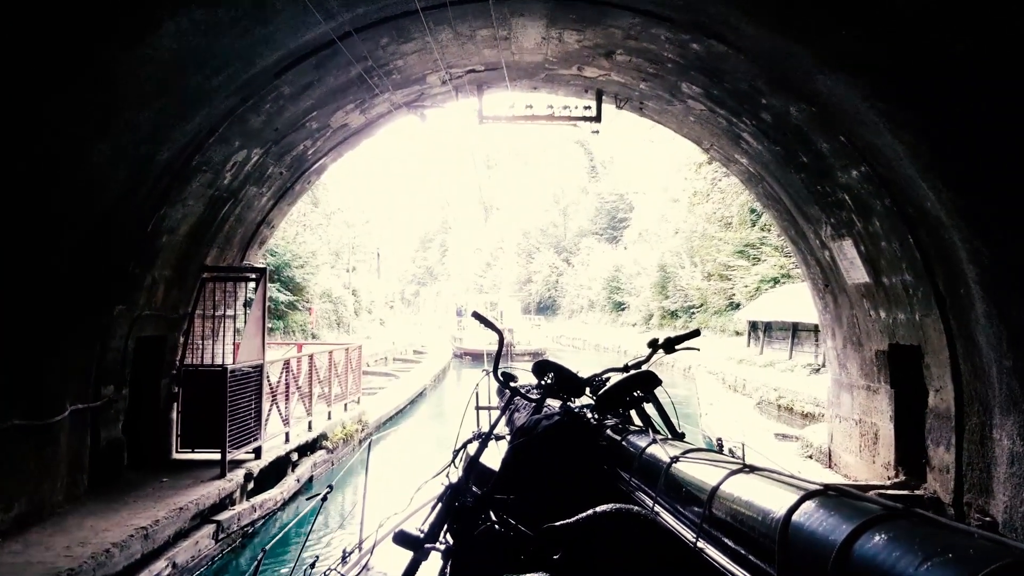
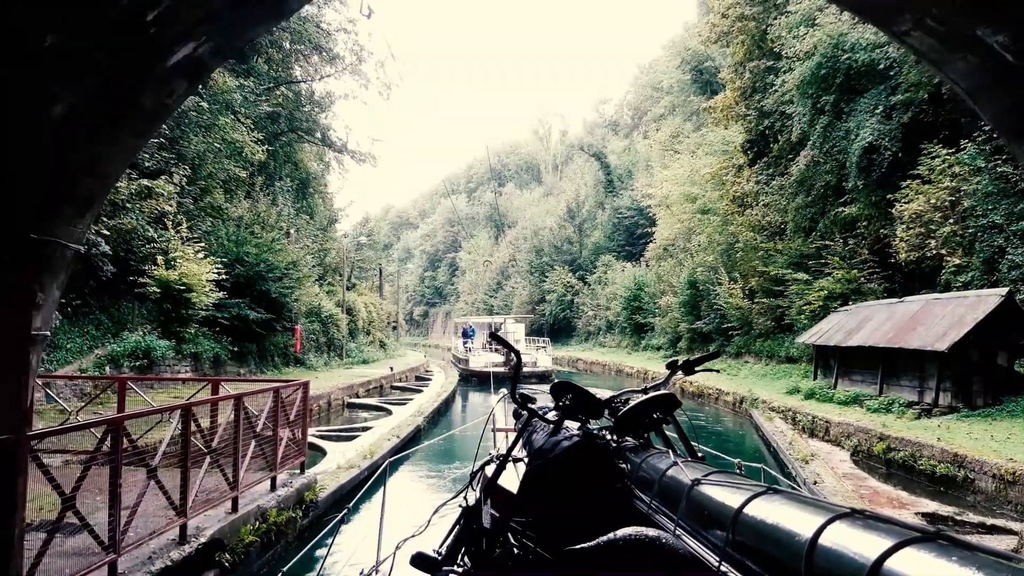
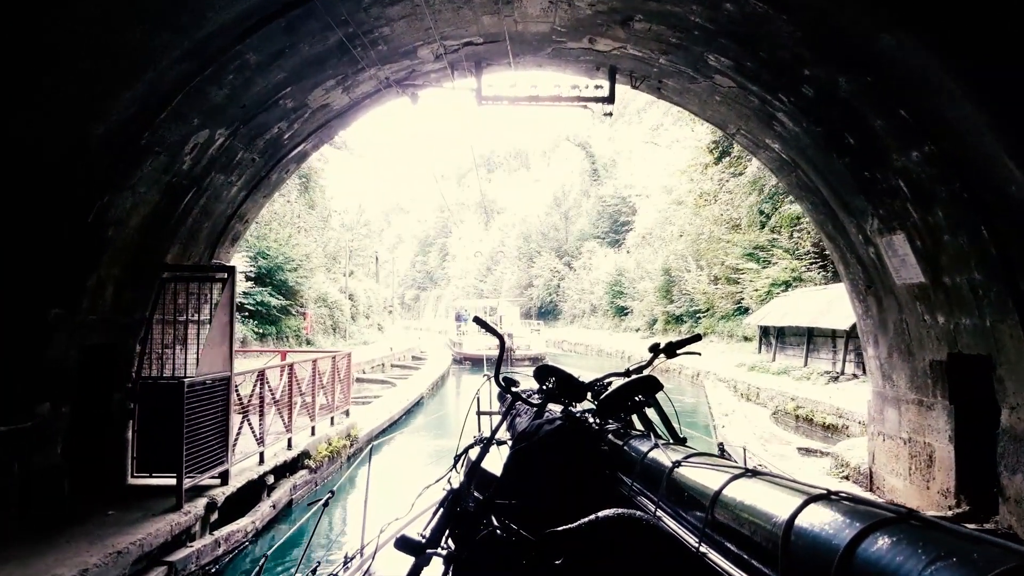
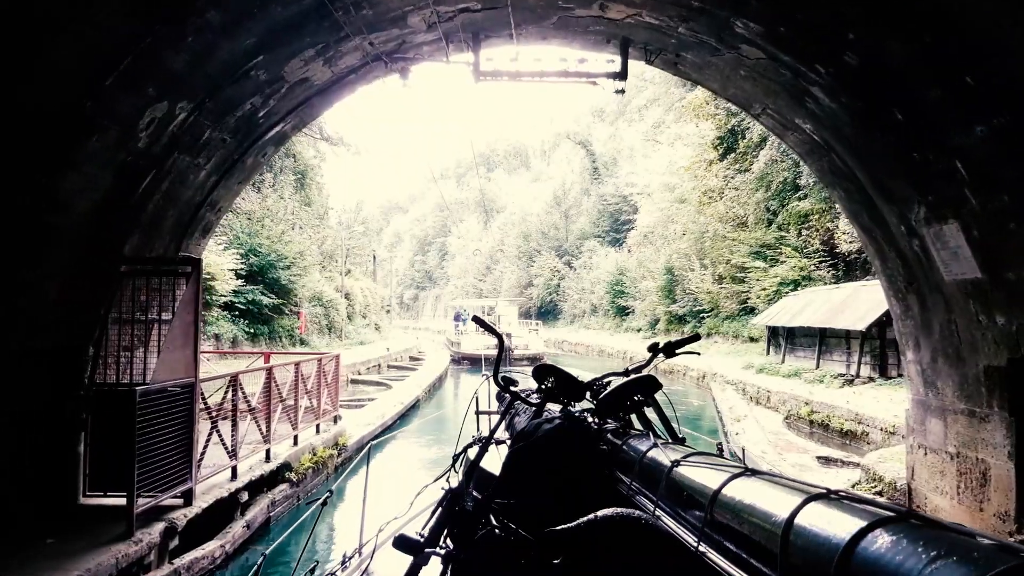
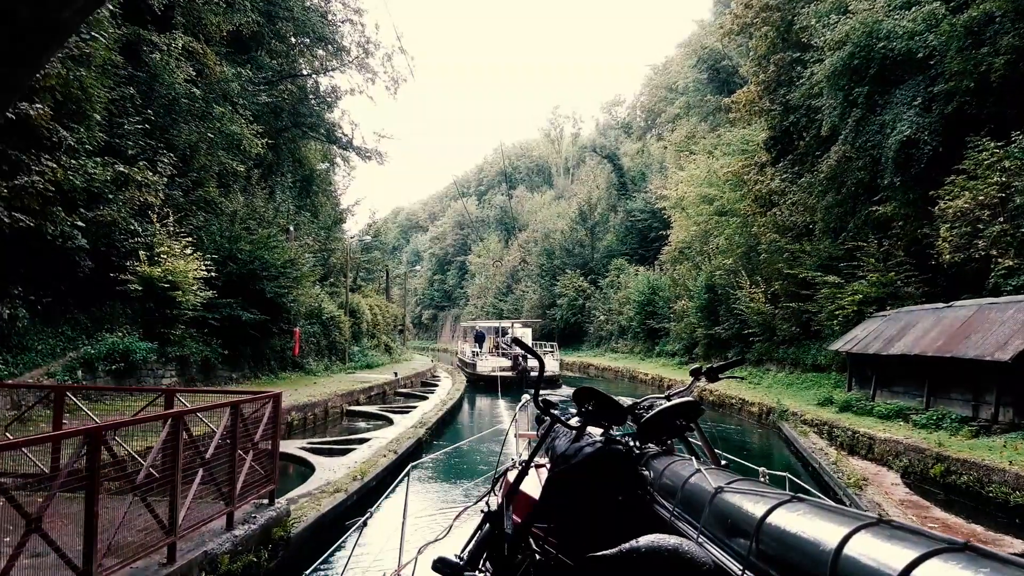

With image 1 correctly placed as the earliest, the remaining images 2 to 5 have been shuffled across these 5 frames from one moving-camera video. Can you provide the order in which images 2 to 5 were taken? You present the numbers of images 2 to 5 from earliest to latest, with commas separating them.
3, 4, 2, 5
